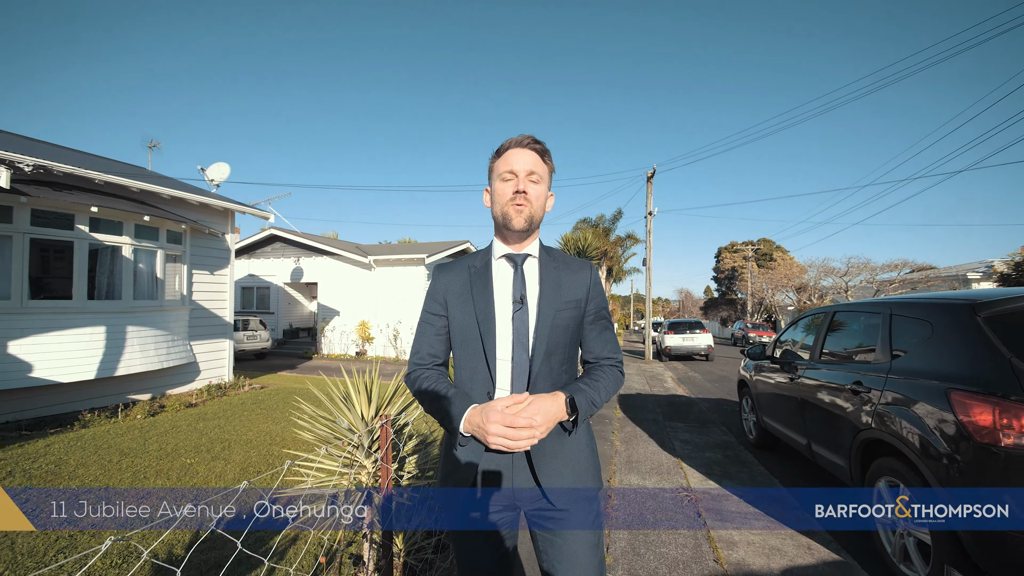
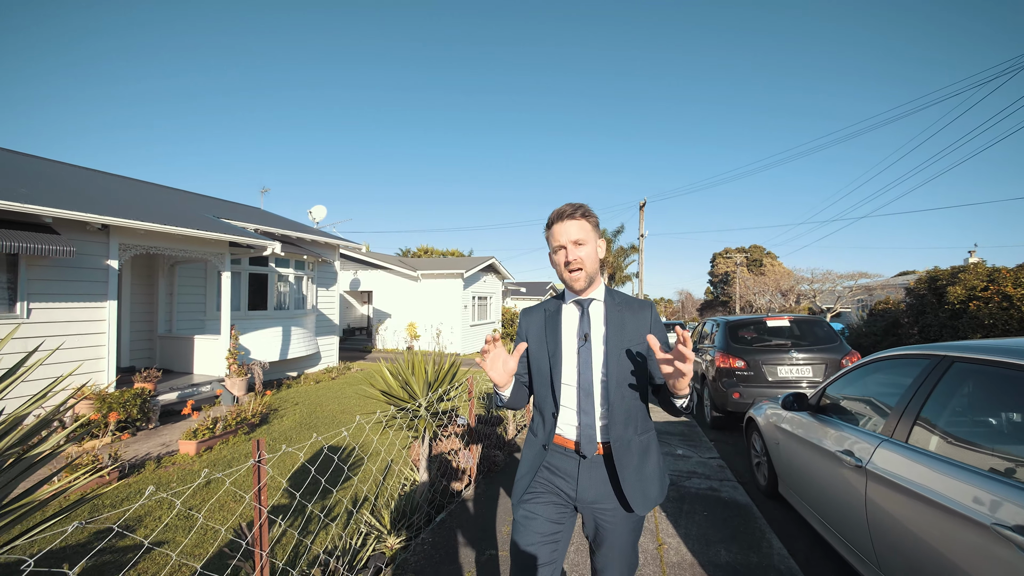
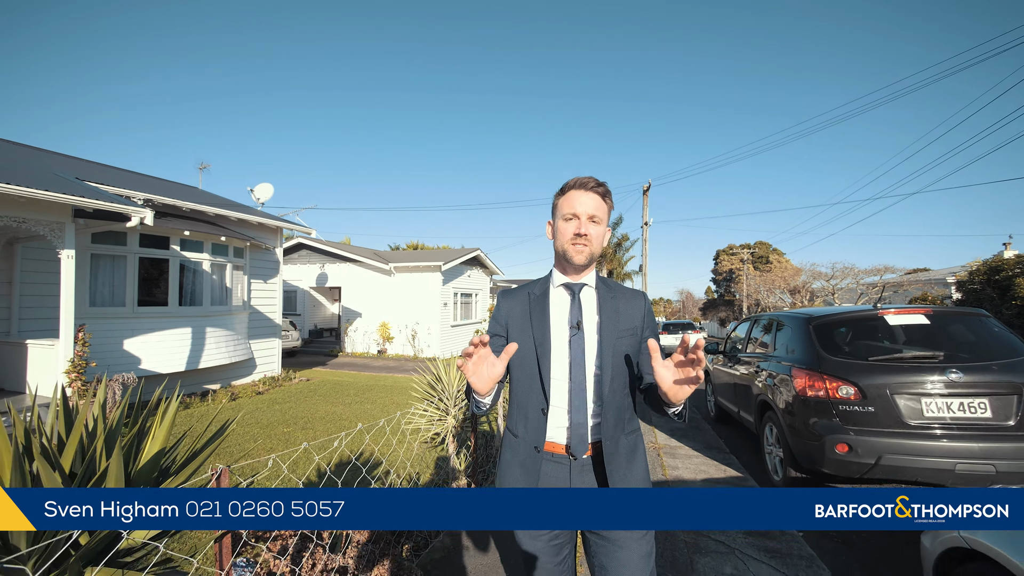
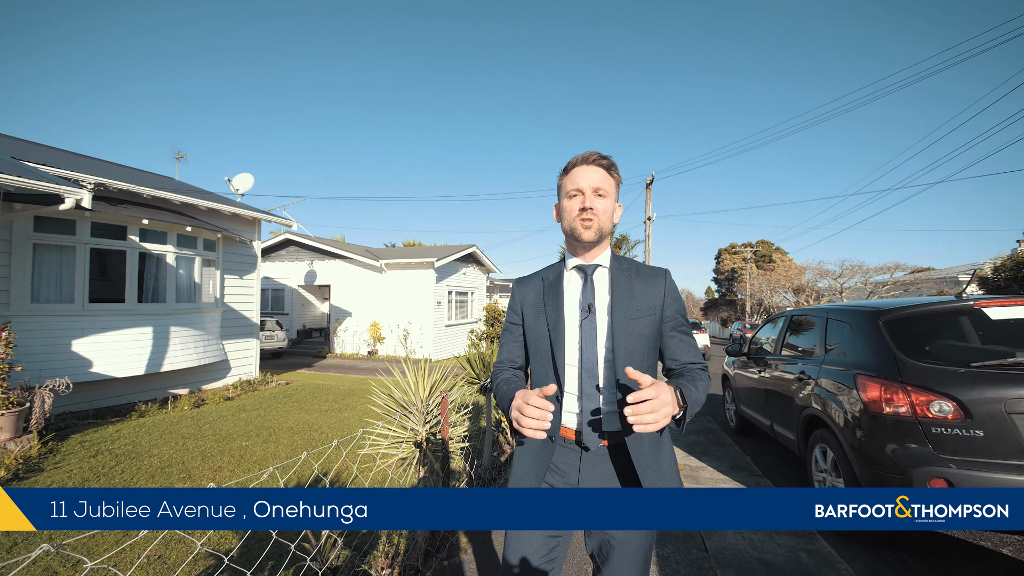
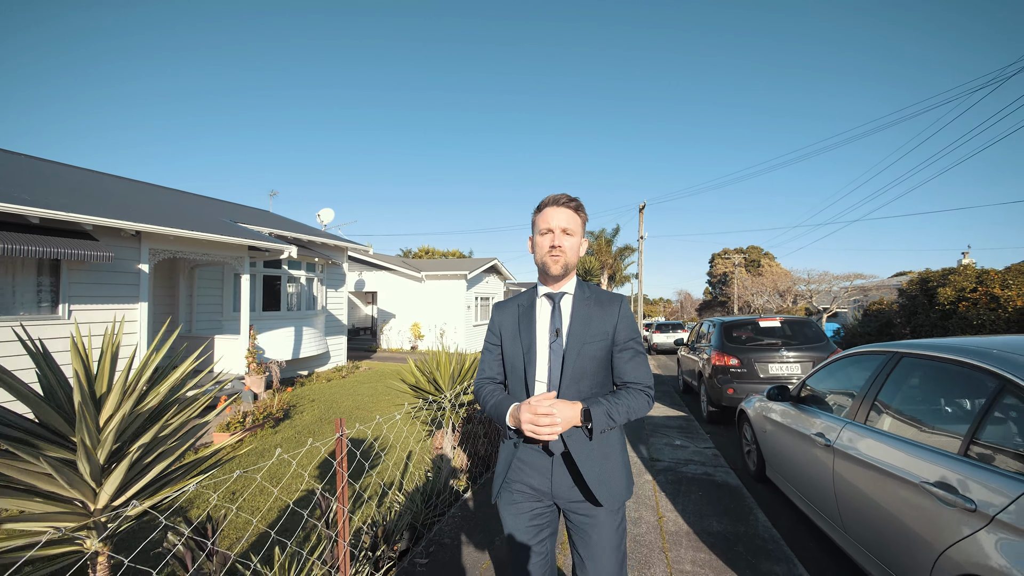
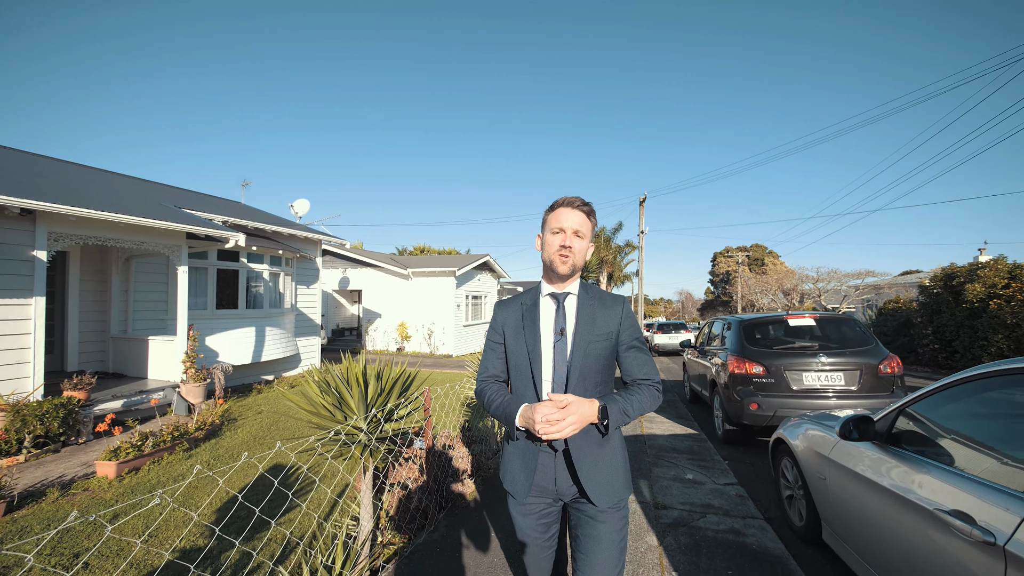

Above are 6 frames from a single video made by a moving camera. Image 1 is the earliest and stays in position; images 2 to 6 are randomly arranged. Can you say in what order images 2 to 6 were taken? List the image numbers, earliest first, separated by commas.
4, 3, 6, 2, 5
